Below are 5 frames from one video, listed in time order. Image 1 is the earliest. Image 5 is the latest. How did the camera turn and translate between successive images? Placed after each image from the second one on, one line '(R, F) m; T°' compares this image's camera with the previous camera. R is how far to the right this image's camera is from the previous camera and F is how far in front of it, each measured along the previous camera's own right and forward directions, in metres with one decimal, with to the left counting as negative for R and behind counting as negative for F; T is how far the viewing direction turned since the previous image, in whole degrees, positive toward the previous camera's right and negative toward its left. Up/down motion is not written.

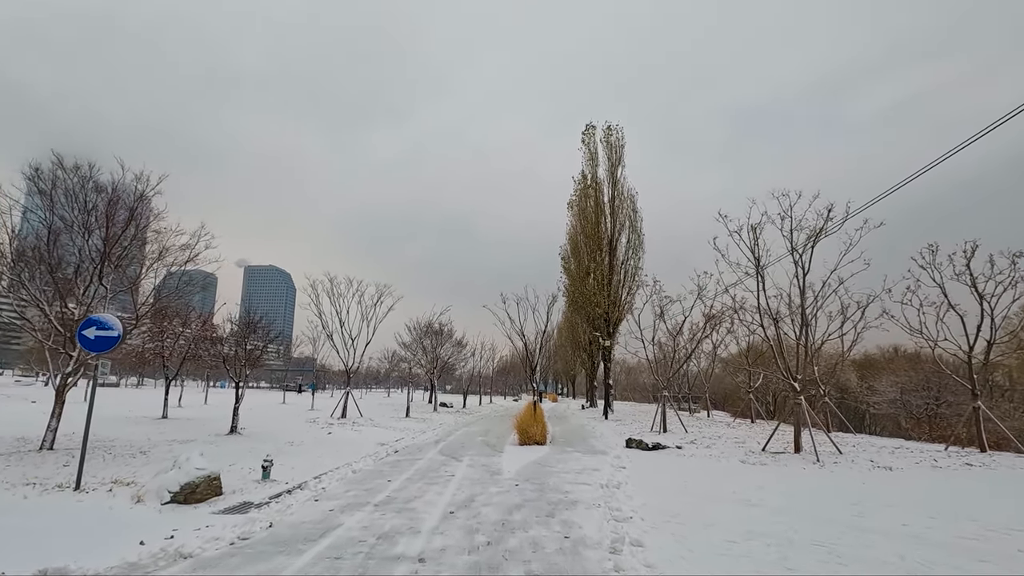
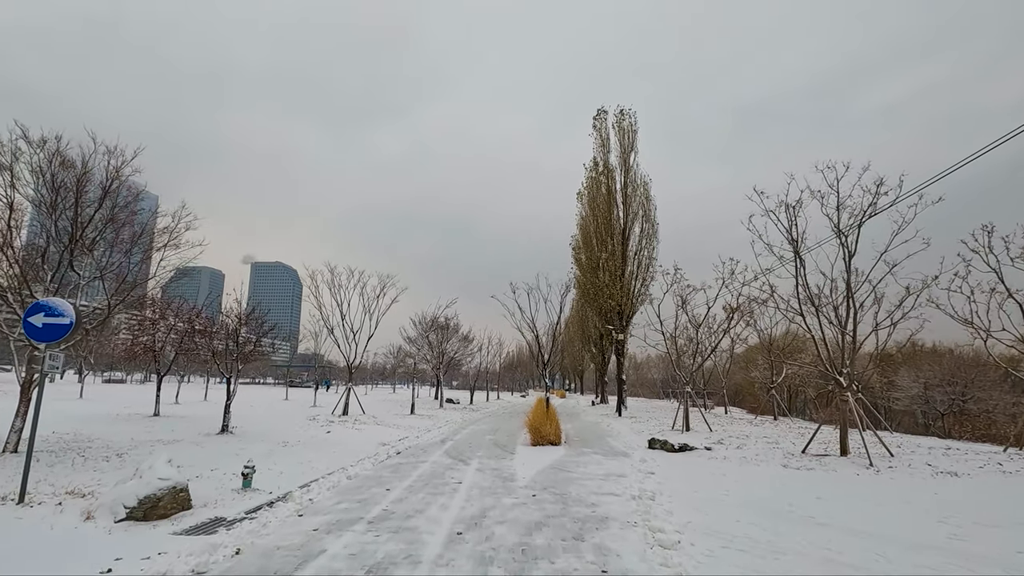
(-0.1, +1.0) m; -1°
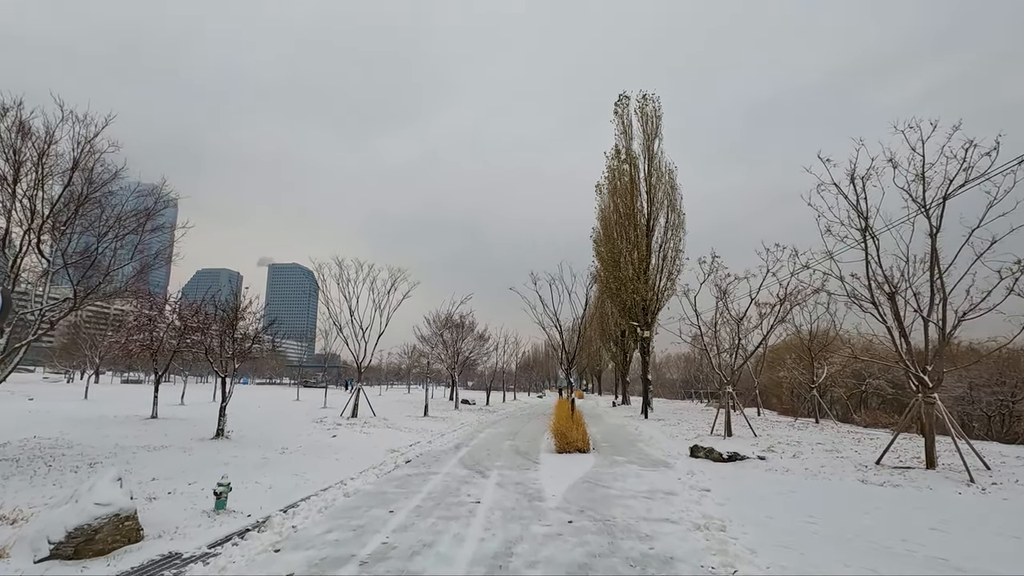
(-0.2, +1.2) m; -2°
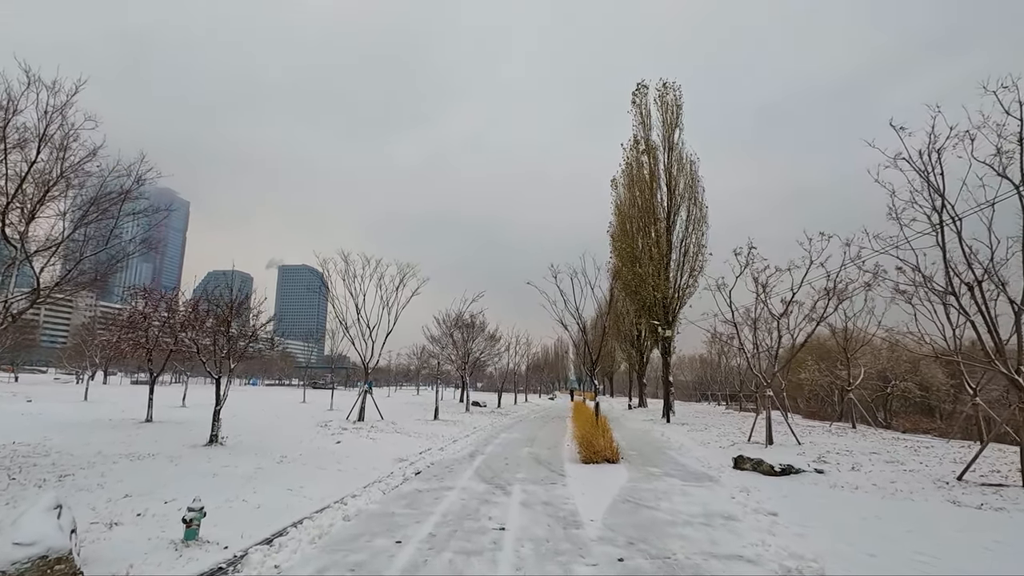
(-0.2, +1.0) m; -1°
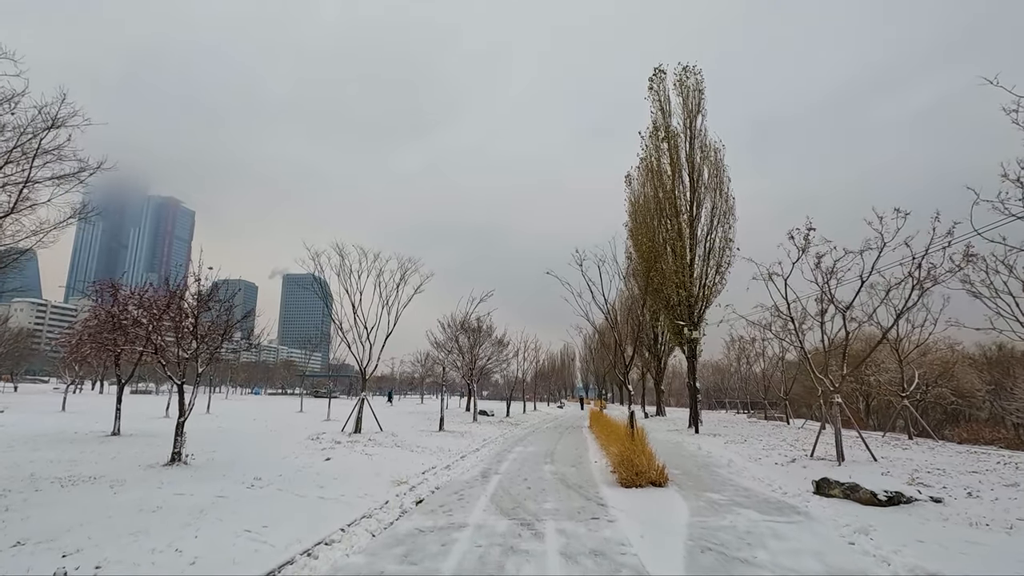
(-0.3, +1.7) m; -1°
